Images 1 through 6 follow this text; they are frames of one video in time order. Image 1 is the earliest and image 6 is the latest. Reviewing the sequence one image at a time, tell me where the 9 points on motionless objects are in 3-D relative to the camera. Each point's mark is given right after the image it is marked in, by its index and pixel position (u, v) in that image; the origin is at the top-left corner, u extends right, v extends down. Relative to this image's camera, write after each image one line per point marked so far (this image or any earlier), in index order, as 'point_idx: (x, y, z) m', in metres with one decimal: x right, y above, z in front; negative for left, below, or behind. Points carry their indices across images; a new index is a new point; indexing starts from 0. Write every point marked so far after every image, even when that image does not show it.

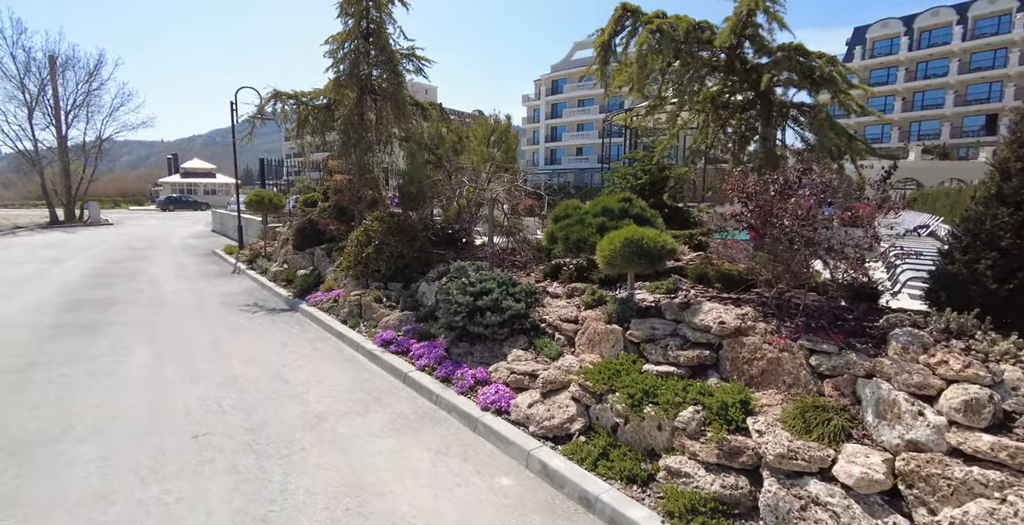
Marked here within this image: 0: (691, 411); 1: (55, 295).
0: (+1.2, -1.0, +3.4) m
1: (-8.6, -0.6, +9.5) m
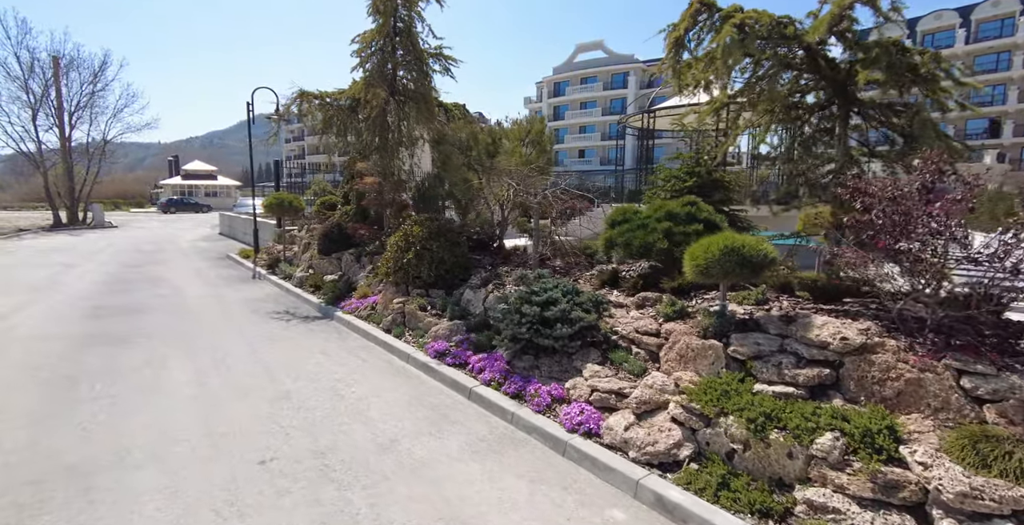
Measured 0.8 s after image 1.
0: (+2.0, -1.1, +3.1) m
1: (-7.9, -0.7, +9.2) m
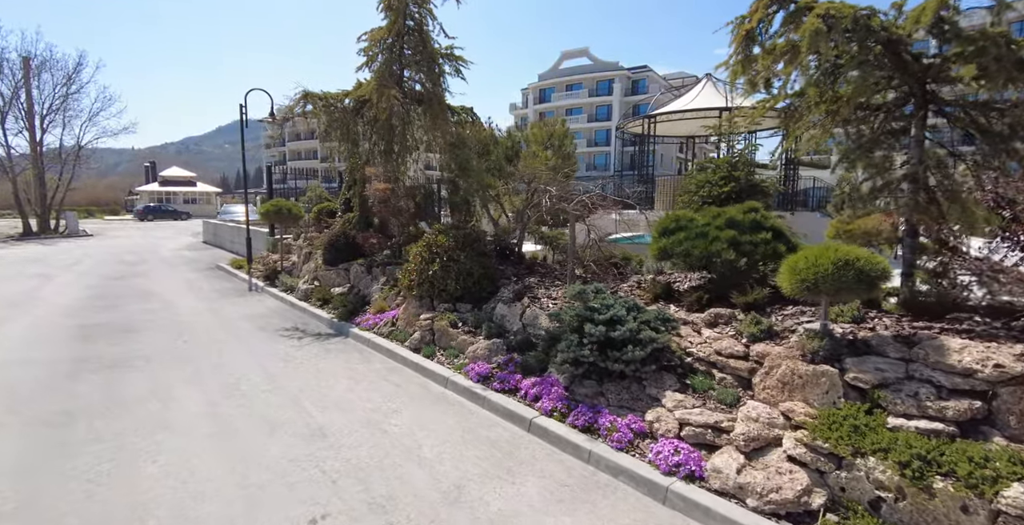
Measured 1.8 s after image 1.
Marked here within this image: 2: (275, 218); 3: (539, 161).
0: (+2.6, -1.2, +2.6) m
1: (-7.5, -1.0, +8.3) m
2: (-6.1, +1.1, +13.0) m
3: (+0.6, +1.8, +9.1) m
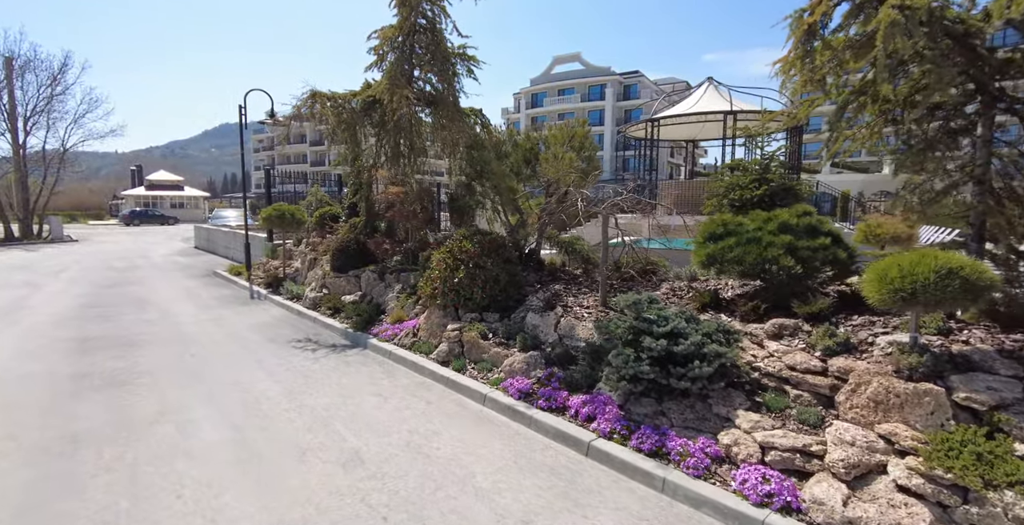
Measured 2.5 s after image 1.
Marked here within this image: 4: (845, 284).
0: (+3.1, -1.2, +2.3) m
1: (-7.1, -1.1, +7.8) m
2: (-5.8, +0.9, +12.5) m
3: (+1.0, +1.7, +8.8) m
4: (+3.6, -0.2, +5.4) m
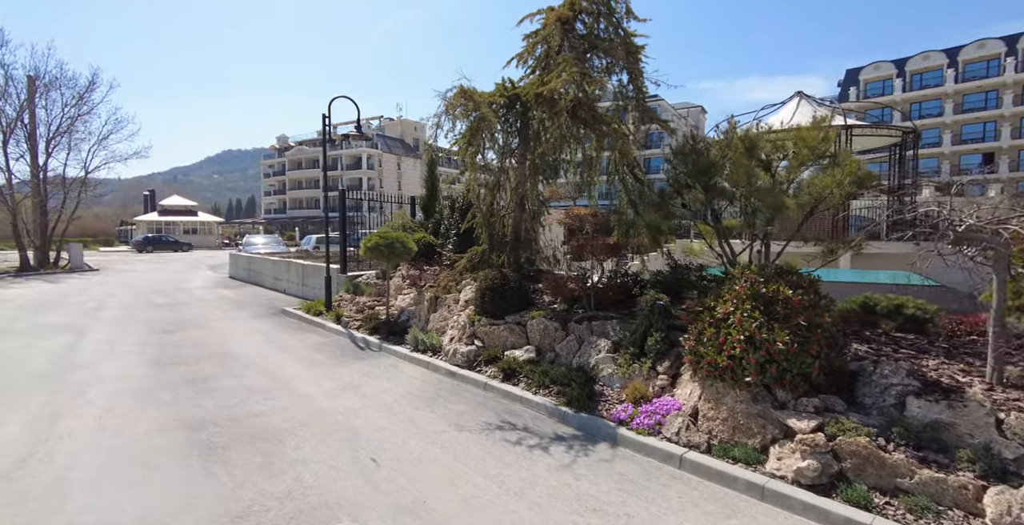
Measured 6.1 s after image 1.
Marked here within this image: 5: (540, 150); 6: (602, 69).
0: (+6.2, -1.5, -0.1) m
1: (-4.0, -1.6, +5.4) m
2: (-2.7, +0.2, +10.2) m
3: (+4.1, +1.1, +6.5) m
4: (+6.7, -0.7, +3.0) m
5: (+0.5, +2.1, +9.2) m
6: (+1.4, +3.2, +8.3) m
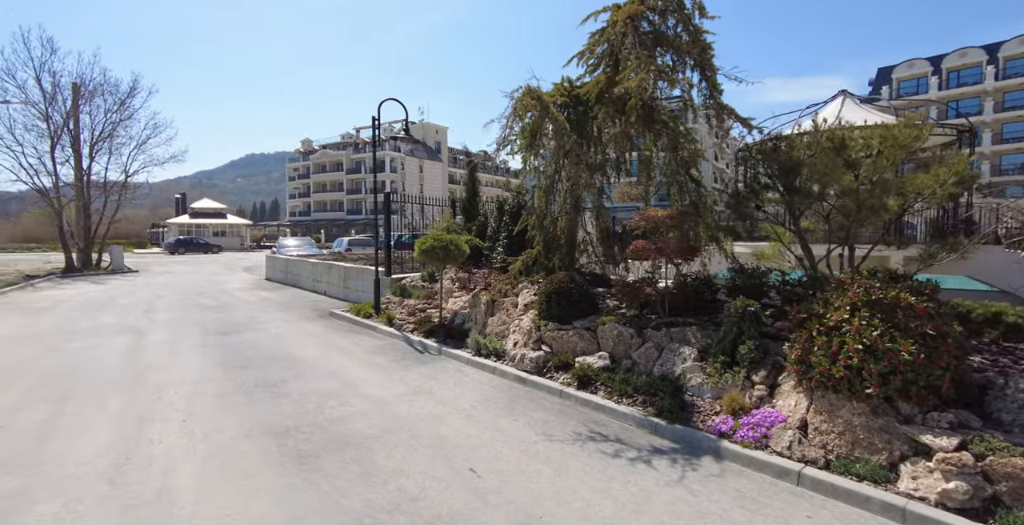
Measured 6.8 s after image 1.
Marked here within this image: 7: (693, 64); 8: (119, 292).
0: (+7.0, -1.5, -0.5) m
1: (-3.0, -1.7, +5.4) m
2: (-1.6, +0.1, +10.1) m
3: (+5.1, +1.1, +6.2) m
4: (+7.5, -0.7, +2.6) m
5: (+1.6, +2.0, +8.9) m
6: (+2.4, +3.1, +8.0) m
7: (+2.9, +3.2, +7.9) m
8: (-14.0, -1.1, +18.2) m
